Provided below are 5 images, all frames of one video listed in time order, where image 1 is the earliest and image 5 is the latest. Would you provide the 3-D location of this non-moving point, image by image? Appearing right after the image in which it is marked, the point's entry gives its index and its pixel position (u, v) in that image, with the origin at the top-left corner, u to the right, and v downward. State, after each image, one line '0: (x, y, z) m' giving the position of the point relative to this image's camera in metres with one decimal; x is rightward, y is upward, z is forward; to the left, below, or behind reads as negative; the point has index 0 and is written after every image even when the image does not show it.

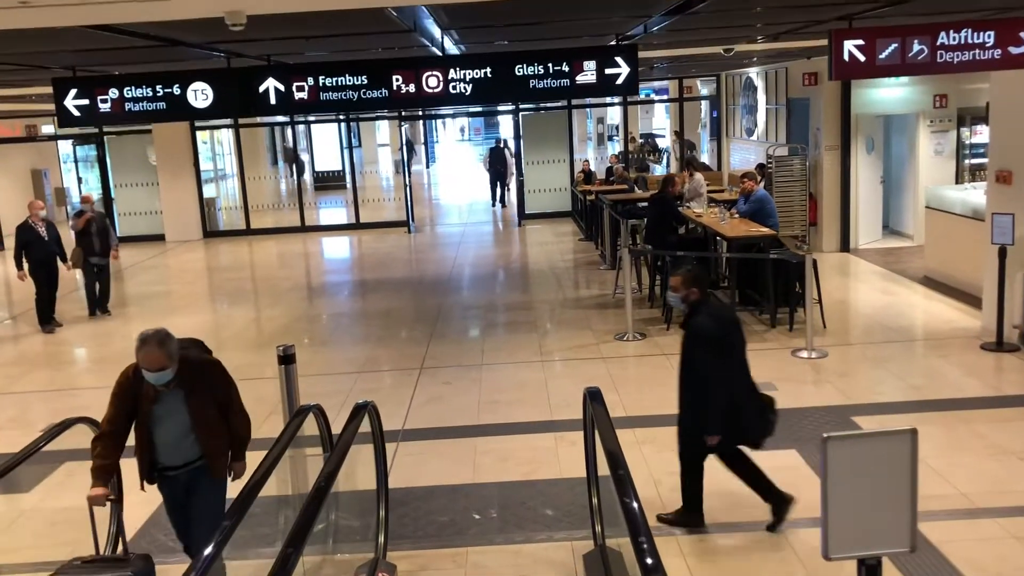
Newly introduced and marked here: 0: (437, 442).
0: (-0.6, -1.2, +6.5) m
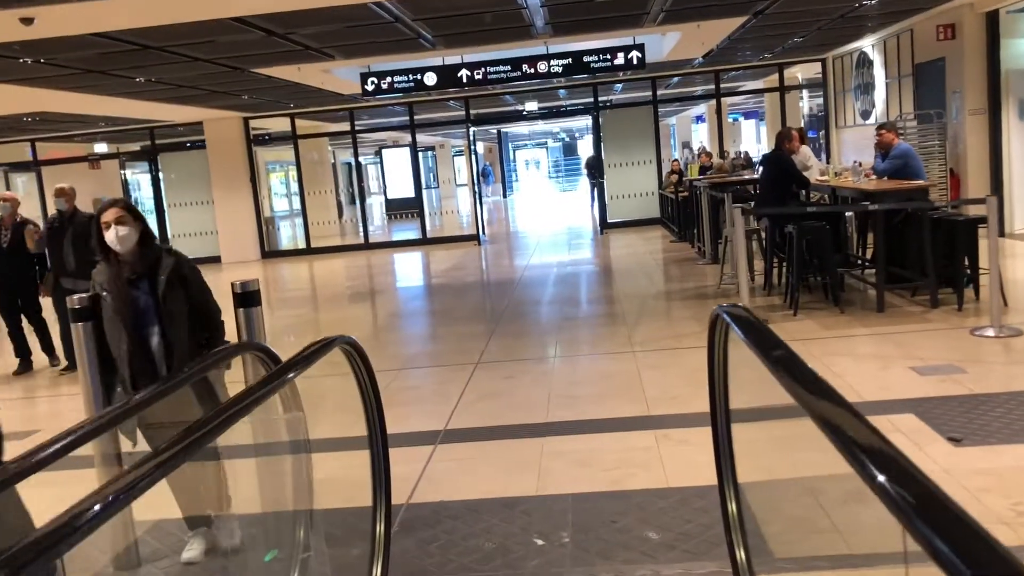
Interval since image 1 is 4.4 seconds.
0: (-0.1, -0.9, +4.7) m
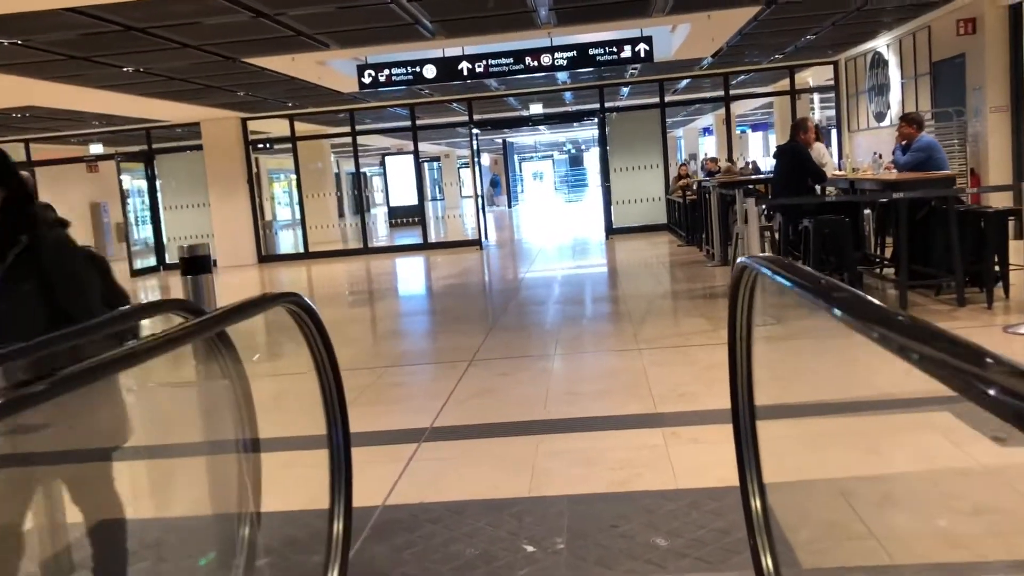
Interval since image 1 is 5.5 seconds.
0: (-0.1, -0.8, +4.3) m
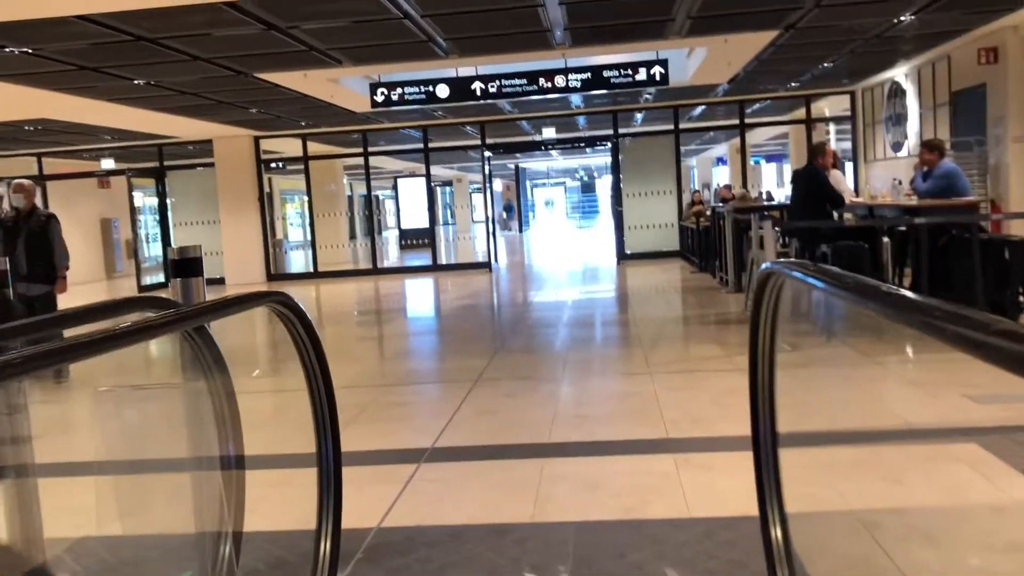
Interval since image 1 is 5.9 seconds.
0: (-0.1, -0.8, +4.1) m
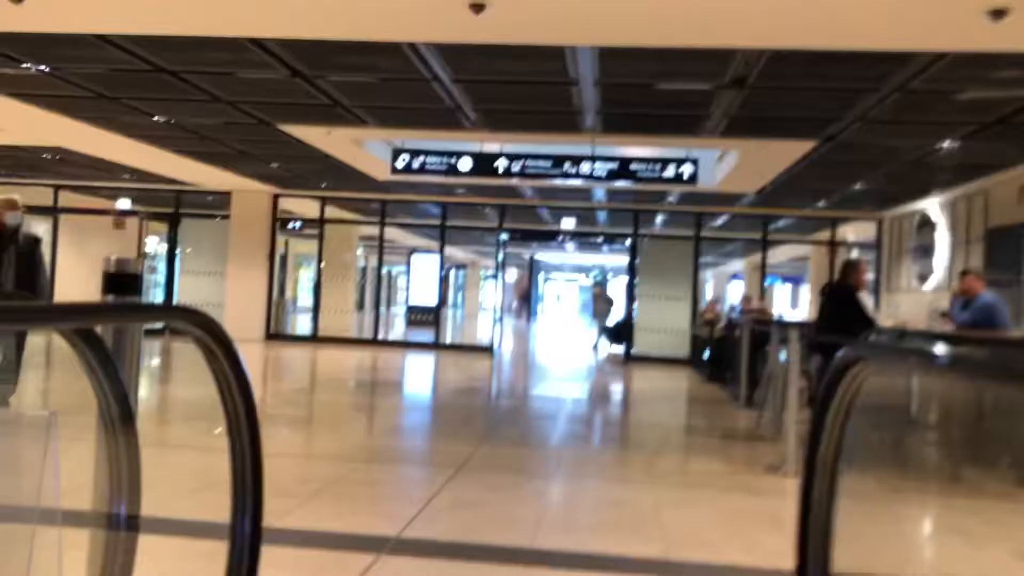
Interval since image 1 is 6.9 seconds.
0: (-0.2, -1.2, +3.5) m
